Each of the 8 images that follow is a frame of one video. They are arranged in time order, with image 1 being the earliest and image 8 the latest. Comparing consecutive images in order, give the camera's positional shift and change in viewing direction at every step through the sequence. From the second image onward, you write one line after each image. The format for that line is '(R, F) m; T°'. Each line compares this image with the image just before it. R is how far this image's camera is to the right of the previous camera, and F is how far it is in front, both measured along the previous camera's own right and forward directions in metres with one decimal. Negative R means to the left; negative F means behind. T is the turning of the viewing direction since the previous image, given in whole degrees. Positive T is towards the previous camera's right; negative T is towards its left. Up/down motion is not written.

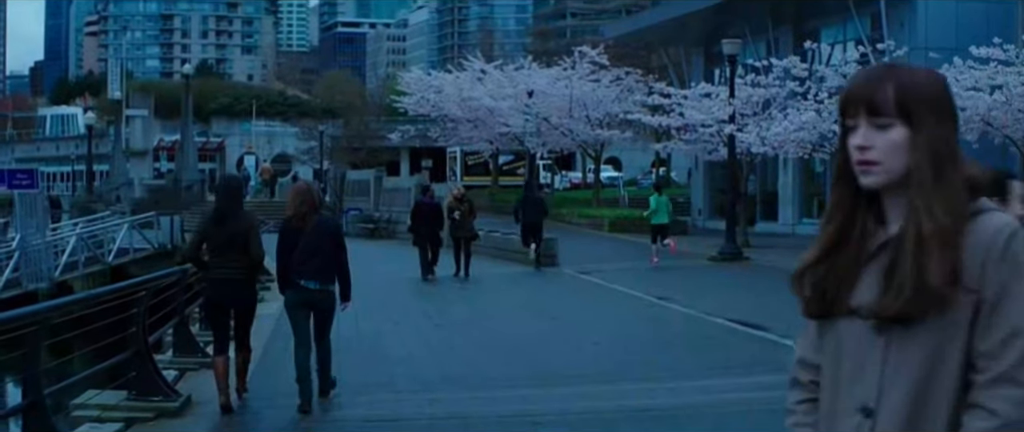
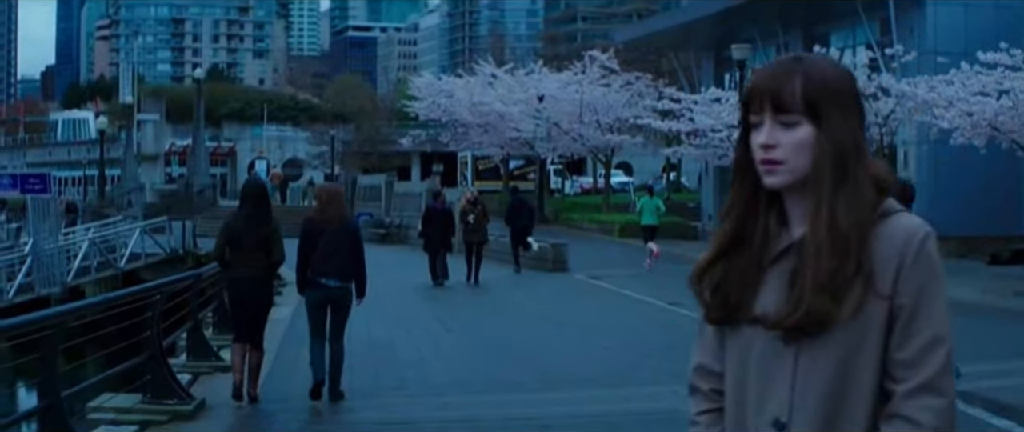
(0.0, -0.2) m; 0°
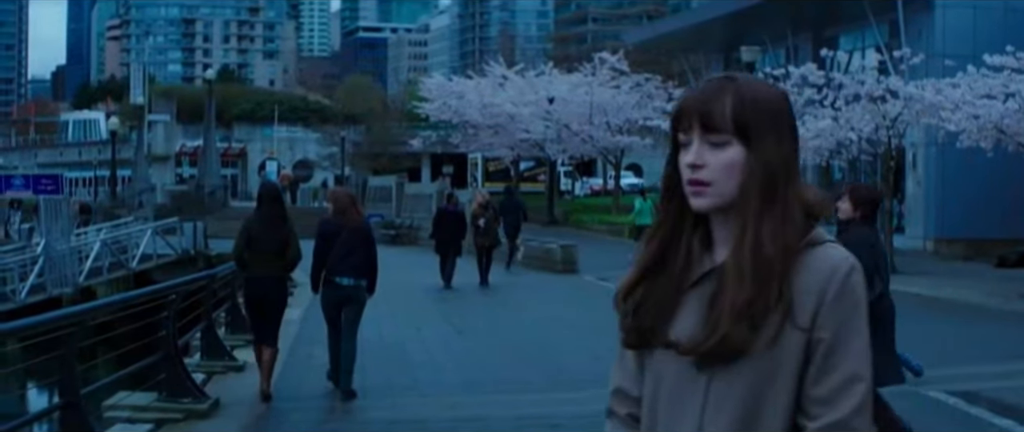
(0.0, -0.2) m; 0°
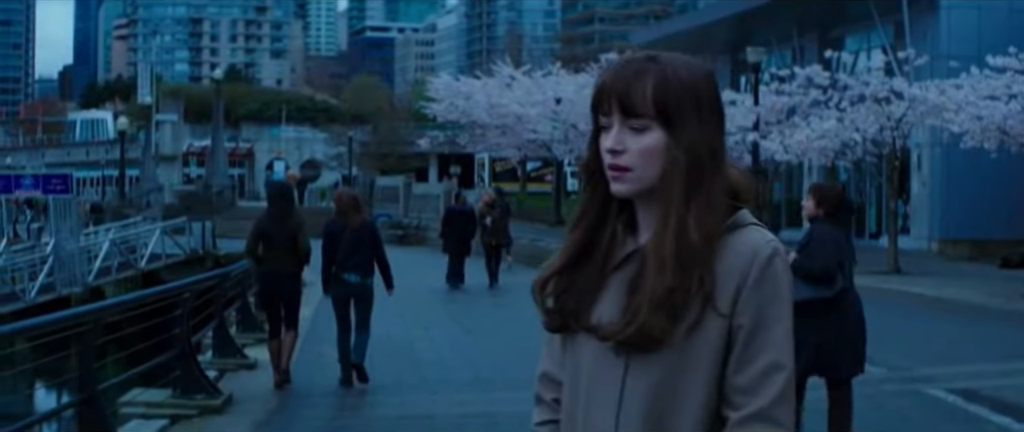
(0.0, -0.2) m; 0°
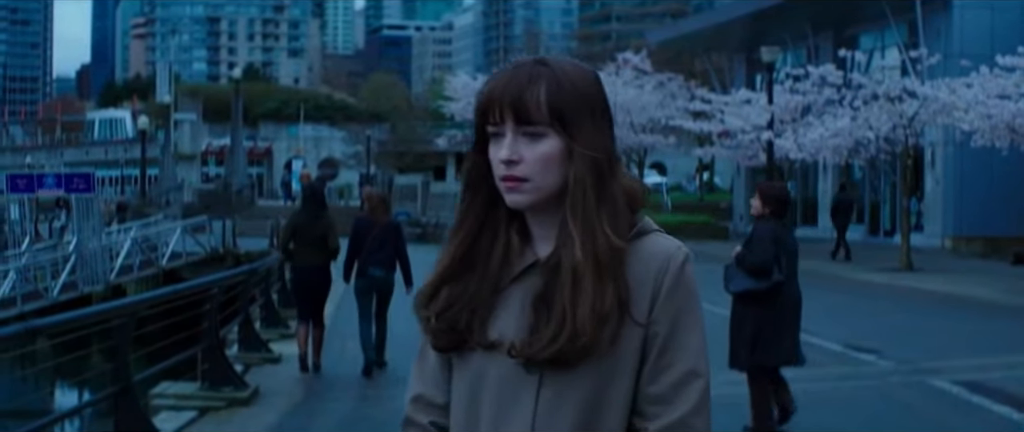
(0.0, -0.4) m; -1°
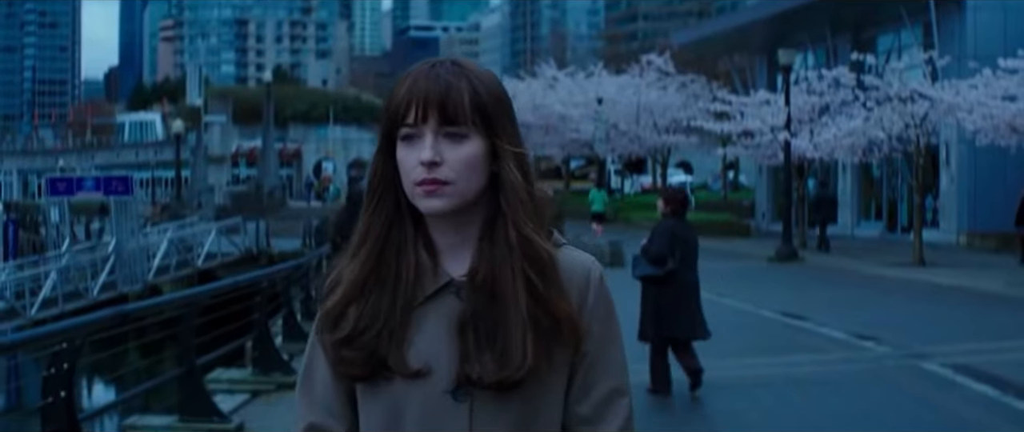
(0.0, -1.2) m; -1°
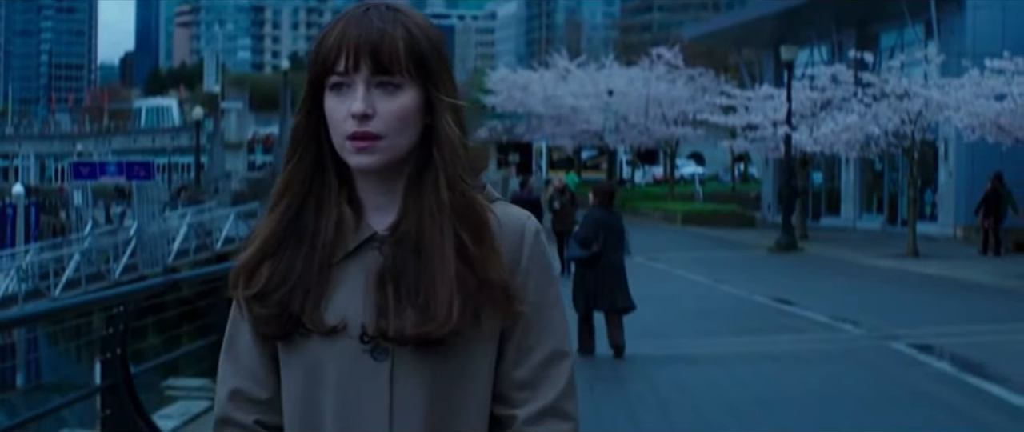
(+0.1, -1.2) m; 0°
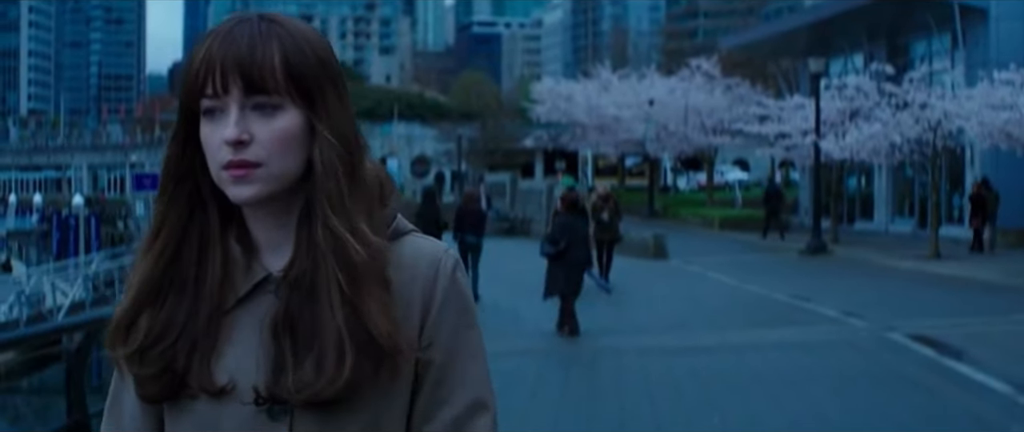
(+0.1, -1.9) m; -2°
